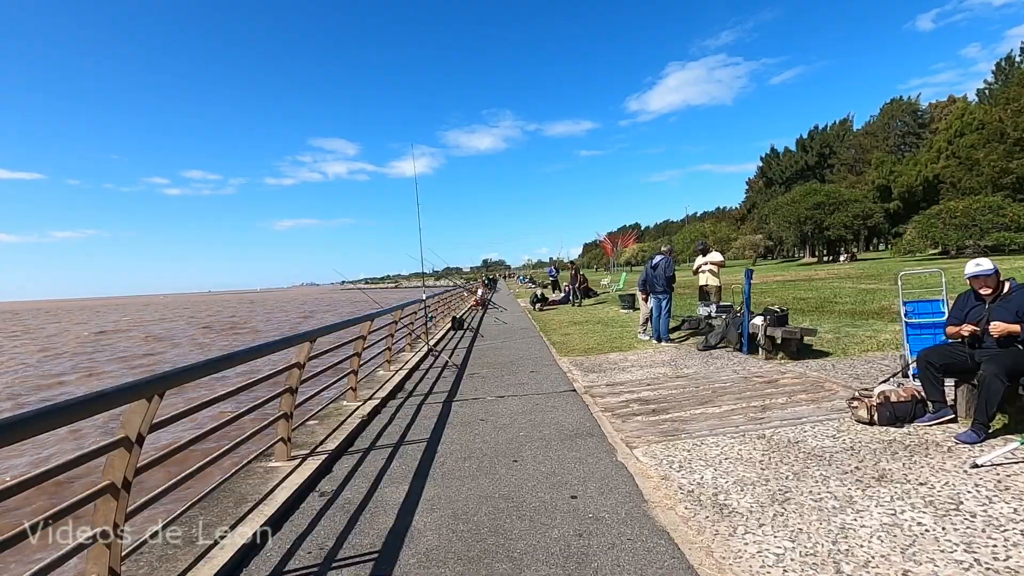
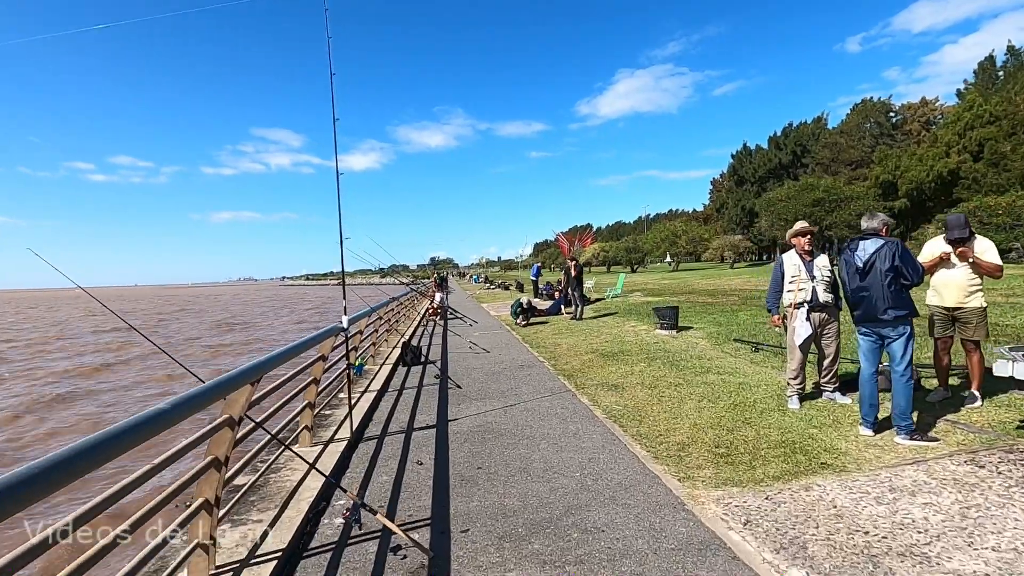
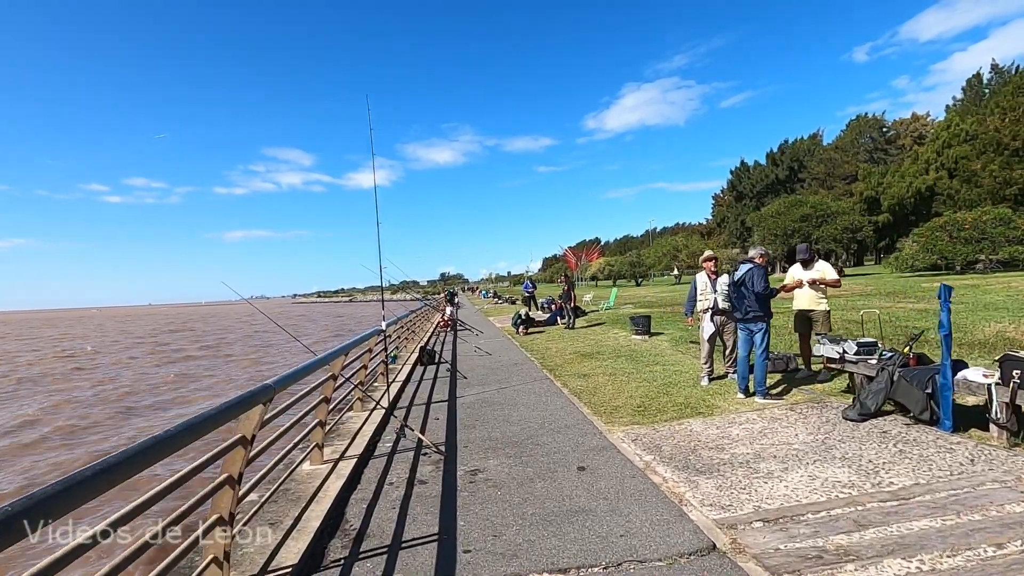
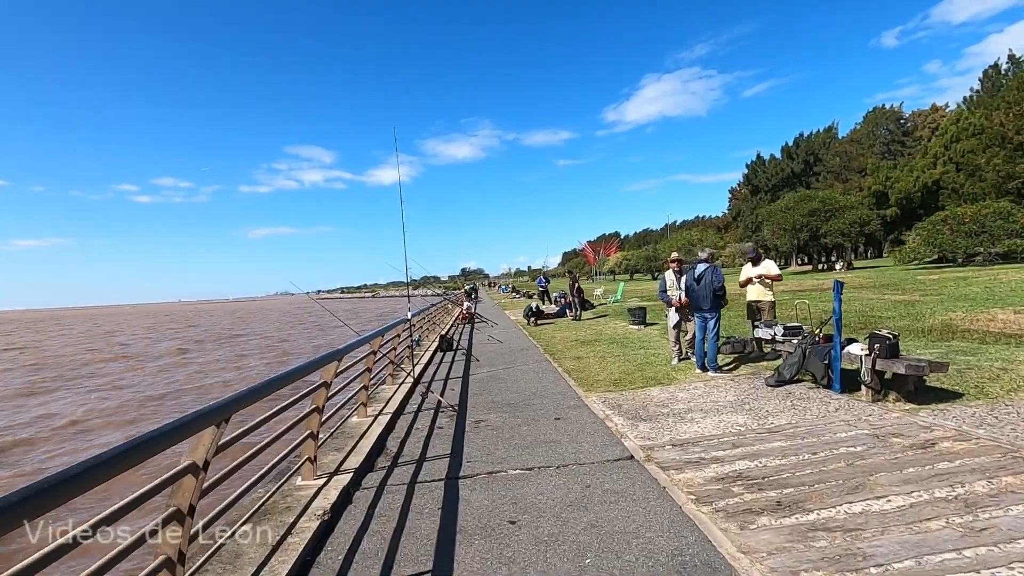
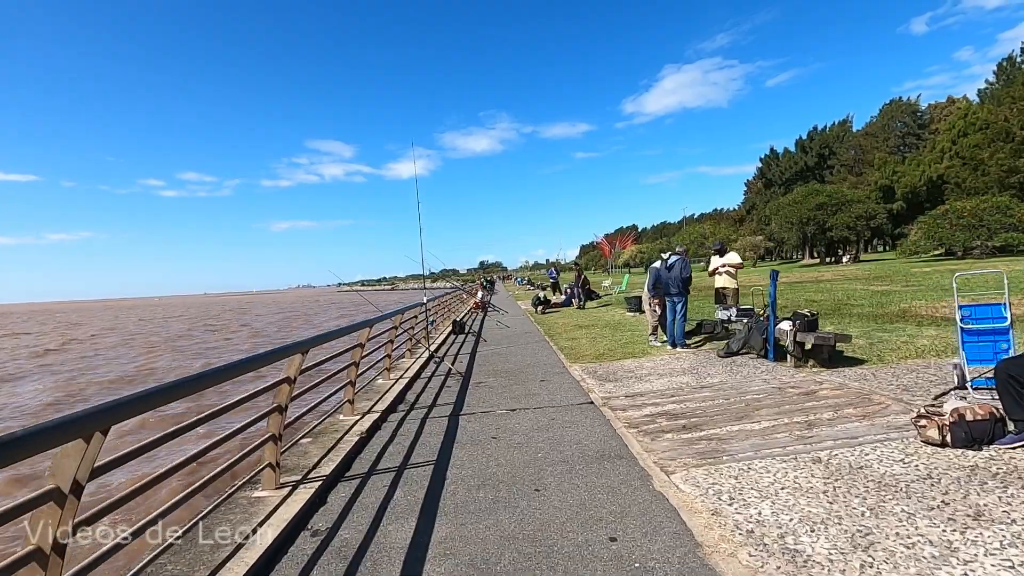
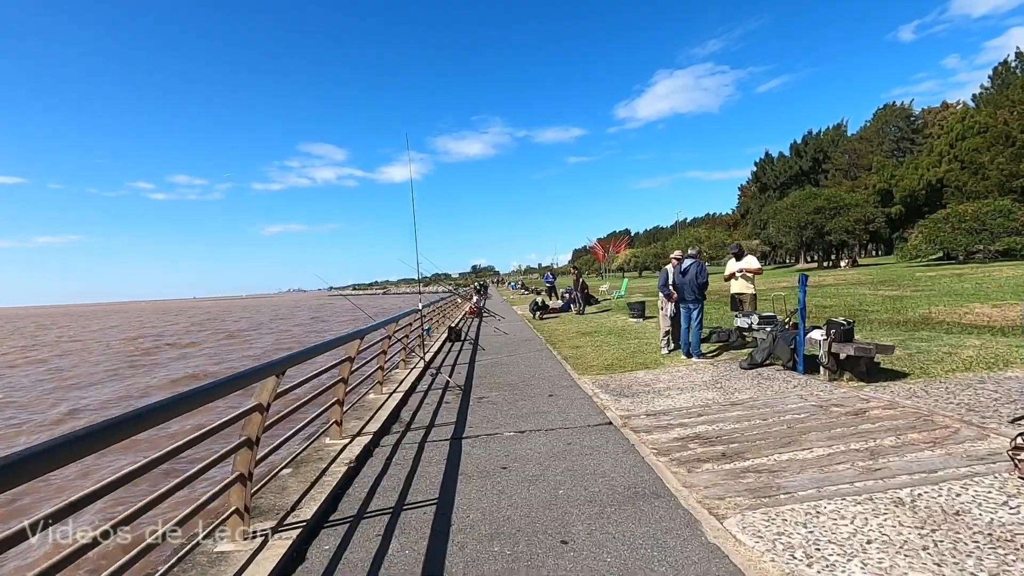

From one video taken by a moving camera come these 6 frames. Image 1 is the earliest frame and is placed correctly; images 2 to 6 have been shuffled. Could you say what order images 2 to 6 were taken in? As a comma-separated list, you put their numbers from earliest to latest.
5, 6, 4, 3, 2
